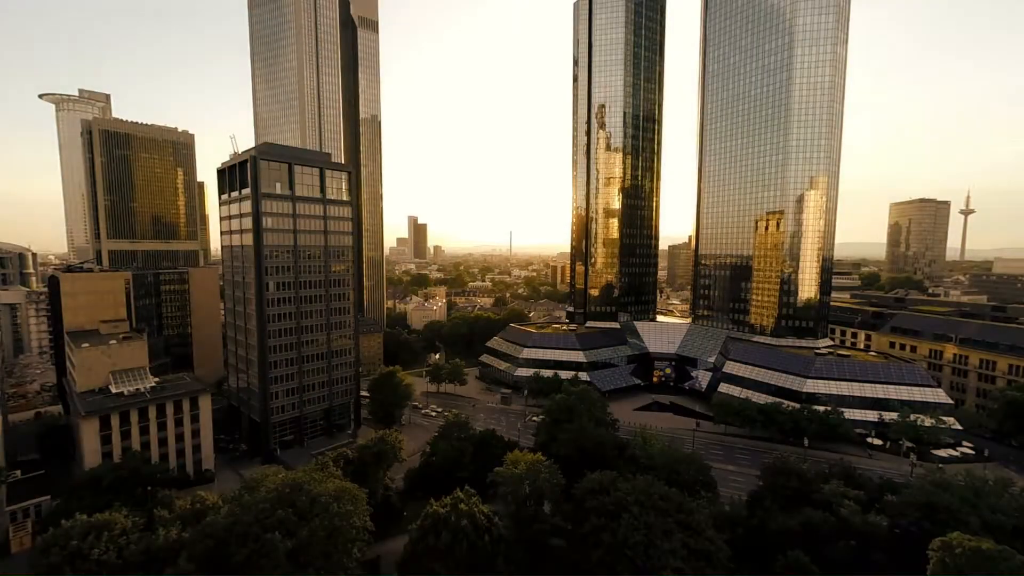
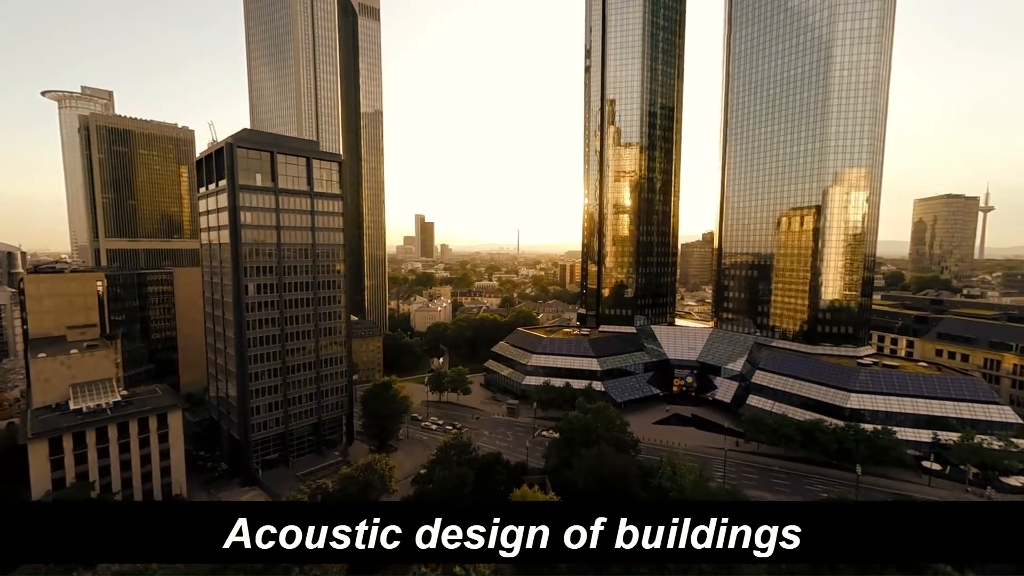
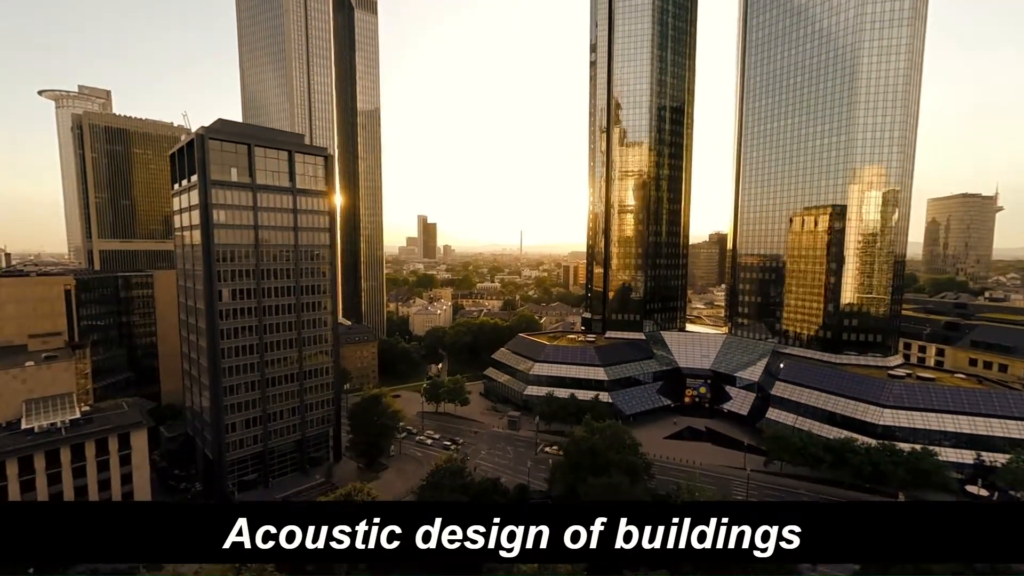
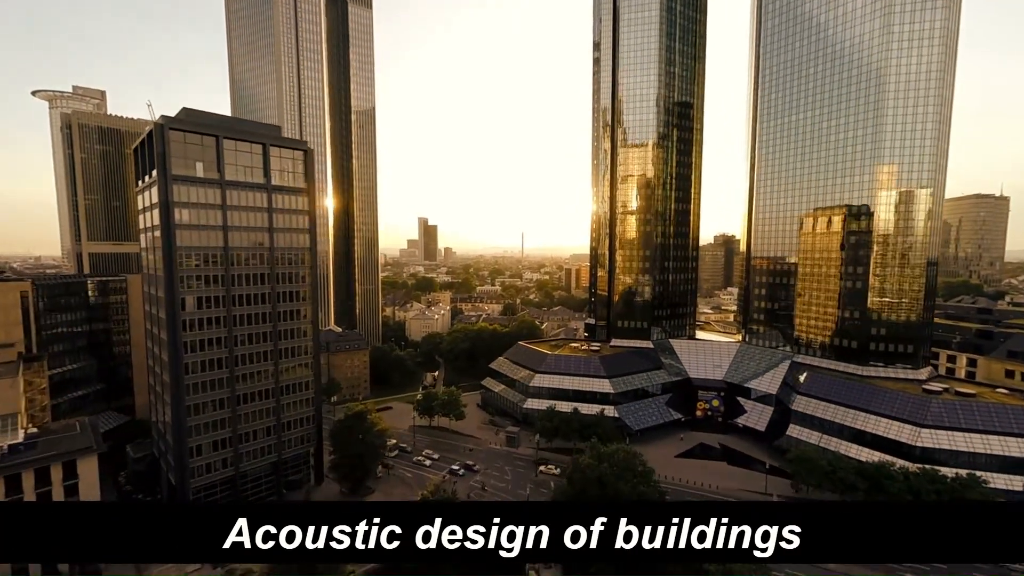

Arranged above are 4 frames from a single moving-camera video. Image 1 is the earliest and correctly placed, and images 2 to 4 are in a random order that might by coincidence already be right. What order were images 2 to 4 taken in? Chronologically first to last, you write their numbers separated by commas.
2, 3, 4
